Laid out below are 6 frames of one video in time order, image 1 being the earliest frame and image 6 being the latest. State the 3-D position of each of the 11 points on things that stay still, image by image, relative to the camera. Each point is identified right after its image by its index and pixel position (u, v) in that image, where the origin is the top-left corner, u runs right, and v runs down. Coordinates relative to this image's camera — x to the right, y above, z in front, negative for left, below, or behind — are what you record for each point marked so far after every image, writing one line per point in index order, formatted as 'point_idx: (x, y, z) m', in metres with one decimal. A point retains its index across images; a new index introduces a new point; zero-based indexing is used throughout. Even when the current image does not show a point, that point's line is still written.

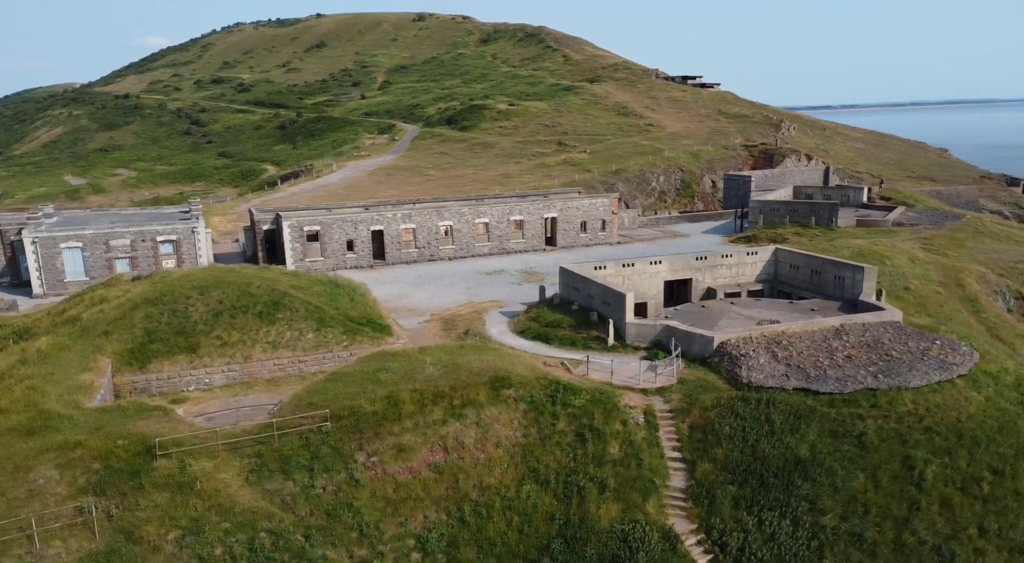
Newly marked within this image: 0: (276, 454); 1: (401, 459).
0: (-5.4, -4.0, +17.1) m
1: (-2.6, -4.2, +17.3) m
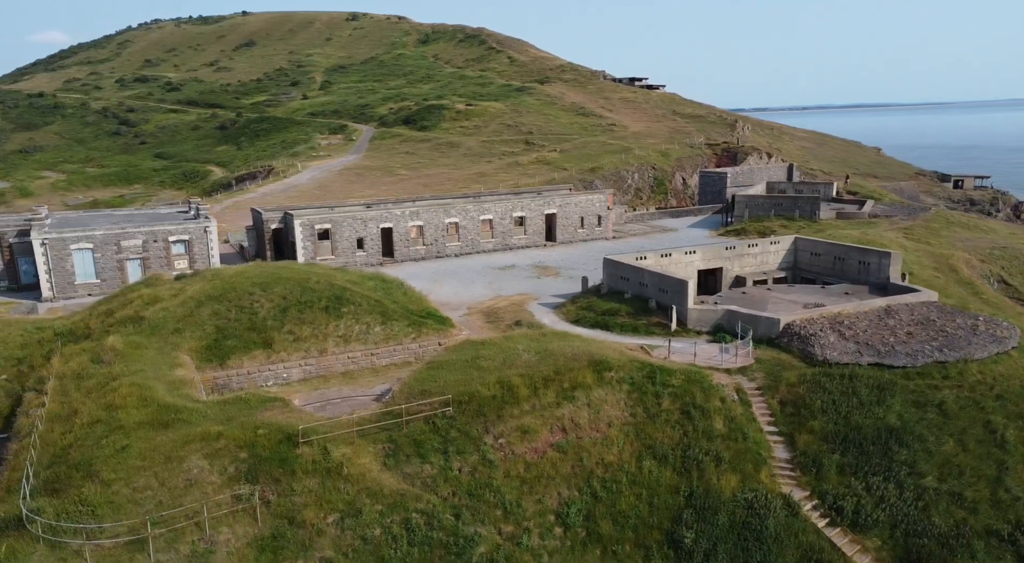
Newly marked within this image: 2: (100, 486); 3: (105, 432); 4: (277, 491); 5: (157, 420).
0: (-2.4, -3.7, +17.5) m
1: (+0.4, -3.9, +17.9) m
2: (-8.2, -4.1, +15.0) m
3: (-9.2, -3.5, +16.9) m
4: (-4.9, -4.4, +15.5) m
5: (-8.1, -3.2, +17.0) m
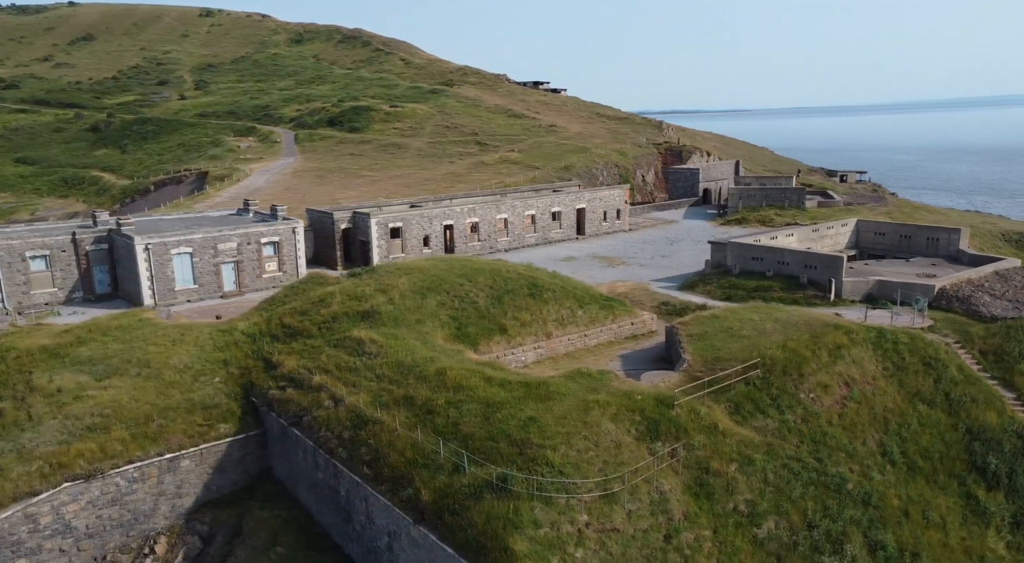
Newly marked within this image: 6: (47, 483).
0: (+6.1, -3.1, +19.5) m
1: (+8.8, -3.1, +20.4) m
2: (+0.8, -3.7, +16.1) m
3: (-0.6, -3.1, +17.9) m
4: (+4.0, -3.9, +17.2) m
5: (+0.5, -2.8, +18.2) m
6: (-12.6, -5.5, +20.1) m
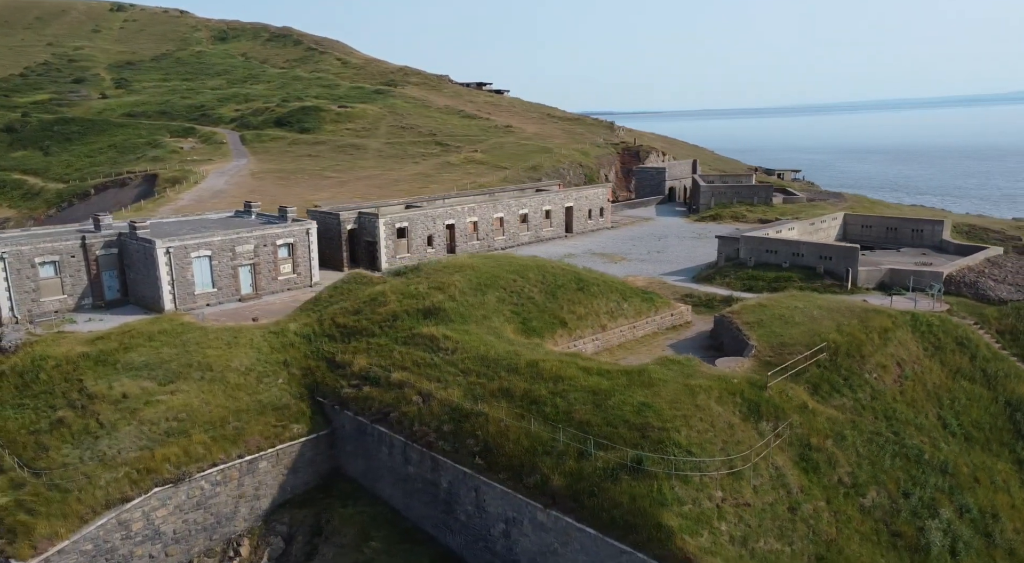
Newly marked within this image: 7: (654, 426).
0: (+8.6, -2.8, +20.9) m
1: (+11.2, -2.8, +22.0) m
2: (+3.7, -3.5, +17.0) m
3: (+2.2, -2.9, +18.7) m
4: (+6.8, -3.6, +18.4) m
5: (+3.2, -2.6, +19.0) m
6: (-10.0, -5.6, +19.7) m
7: (+3.3, -3.4, +17.2) m
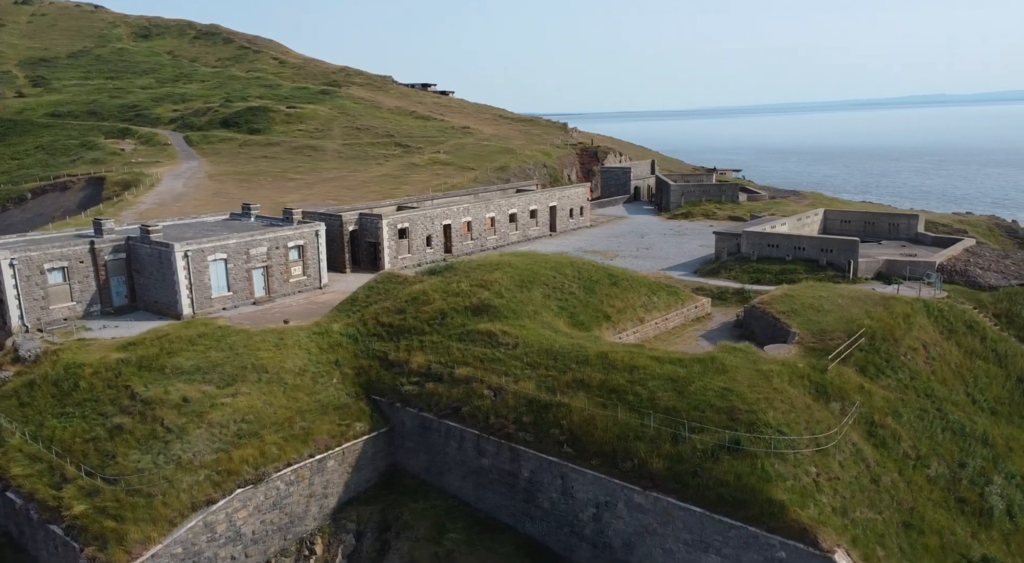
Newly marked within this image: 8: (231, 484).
0: (+10.6, -2.5, +22.4) m
1: (+13.1, -2.4, +23.8) m
2: (+6.1, -3.3, +18.1) m
3: (+4.4, -2.7, +19.6) m
4: (+9.0, -3.3, +19.7) m
5: (+5.4, -2.4, +20.1) m
6: (-7.8, -5.6, +19.6) m
7: (+5.7, -3.2, +18.3) m
8: (-7.6, -5.5, +19.9) m
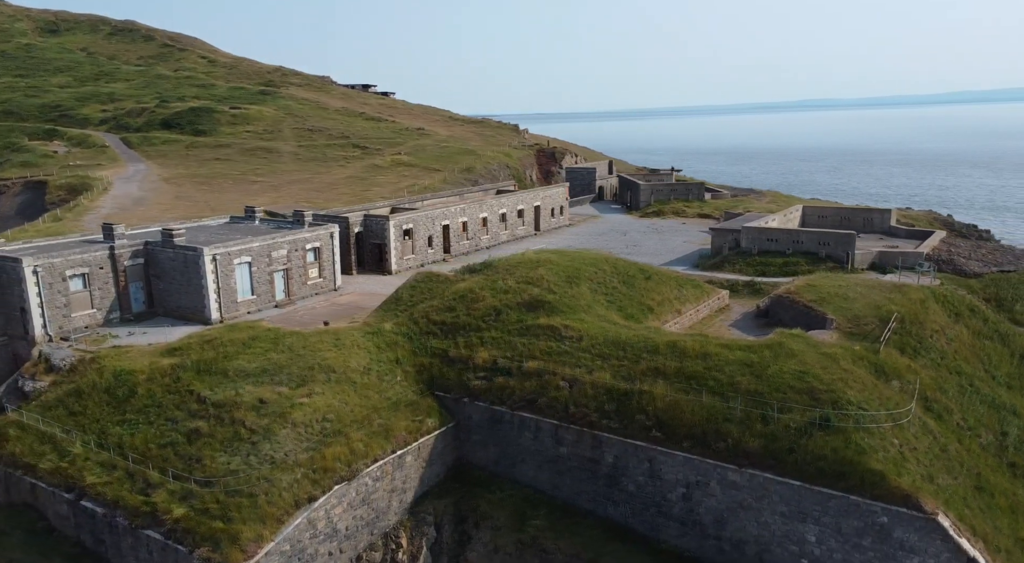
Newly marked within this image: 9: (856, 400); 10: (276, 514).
0: (+12.8, -2.1, +24.3) m
1: (+15.2, -2.0, +25.9) m
2: (+8.7, -3.0, +19.6) m
3: (+6.9, -2.5, +21.0) m
4: (+11.5, -3.0, +21.5) m
5: (+7.8, -2.1, +21.5) m
6: (-5.2, -5.6, +19.9) m
7: (+8.3, -2.9, +19.8) m
8: (-5.1, -5.5, +20.1) m
9: (+9.0, -3.1, +19.5) m
10: (-6.1, -6.0, +18.9) m
